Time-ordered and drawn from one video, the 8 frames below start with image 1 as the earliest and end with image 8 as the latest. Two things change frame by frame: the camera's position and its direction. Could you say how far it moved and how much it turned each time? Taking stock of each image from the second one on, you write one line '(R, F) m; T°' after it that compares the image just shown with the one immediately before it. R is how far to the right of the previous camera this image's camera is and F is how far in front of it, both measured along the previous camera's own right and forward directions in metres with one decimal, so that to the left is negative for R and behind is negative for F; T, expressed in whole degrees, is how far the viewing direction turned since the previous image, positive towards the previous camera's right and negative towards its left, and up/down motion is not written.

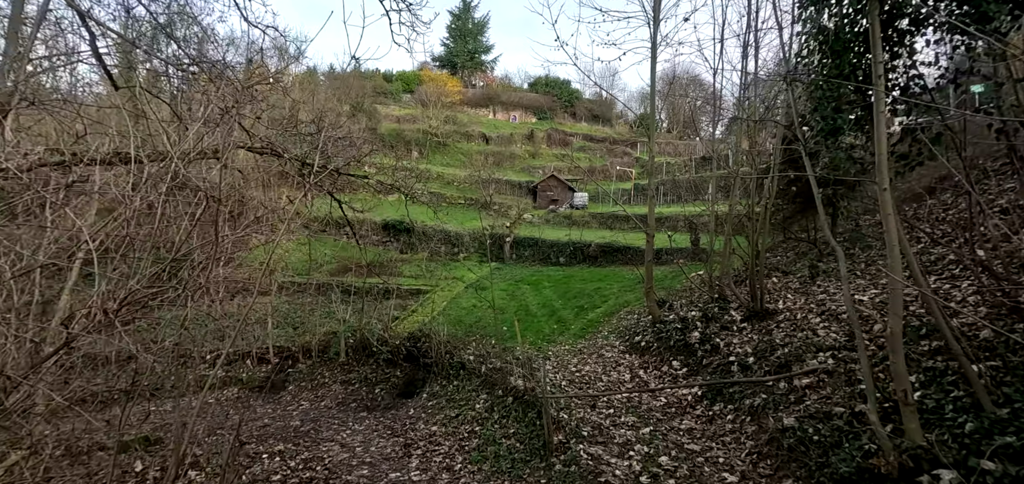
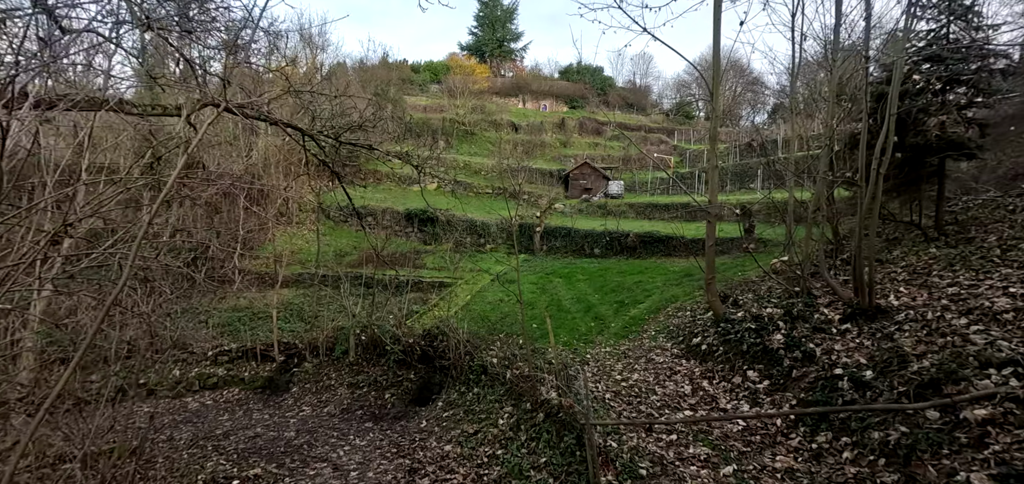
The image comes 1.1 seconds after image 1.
(0.0, +1.5) m; -3°
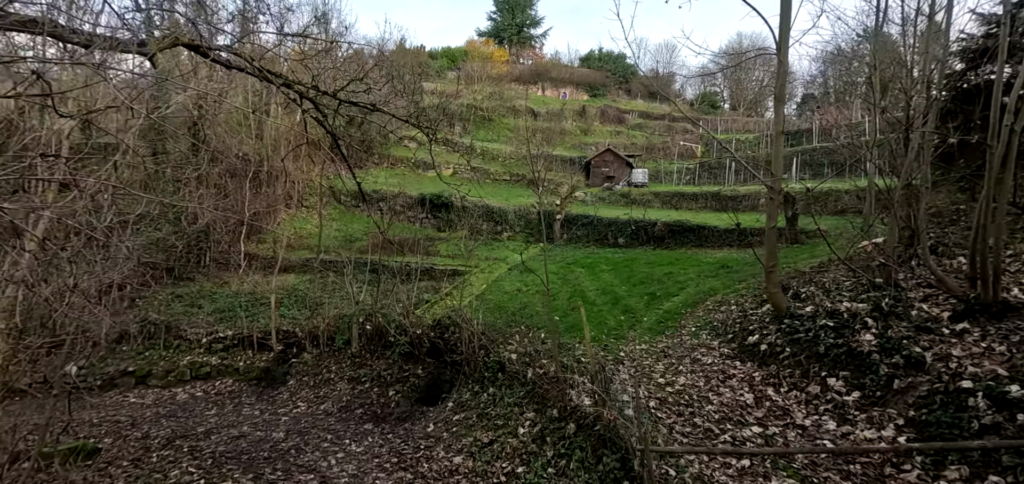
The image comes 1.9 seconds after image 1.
(-0.1, +1.0) m; -2°
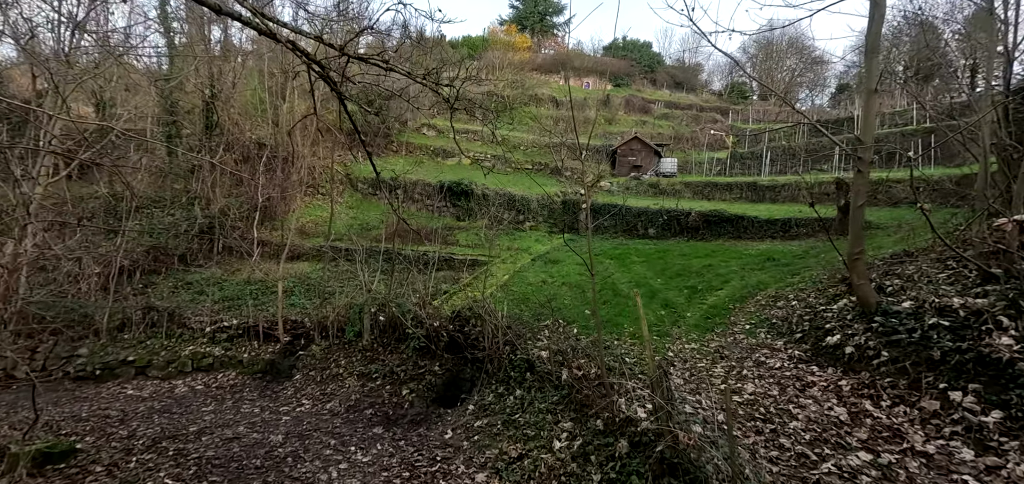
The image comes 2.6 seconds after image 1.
(-0.2, +0.9) m; -2°
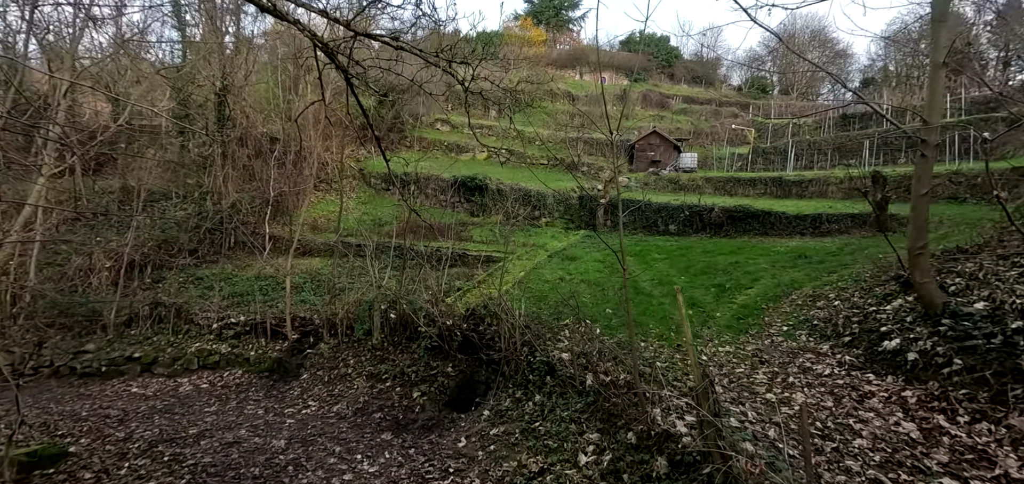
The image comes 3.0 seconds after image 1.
(-0.1, +0.4) m; -1°
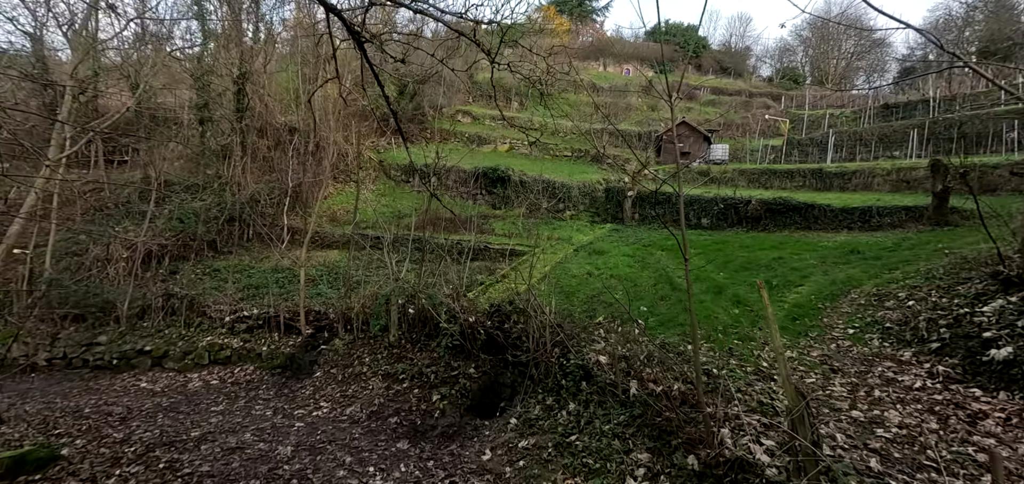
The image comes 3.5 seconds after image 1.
(-0.1, +0.6) m; -2°
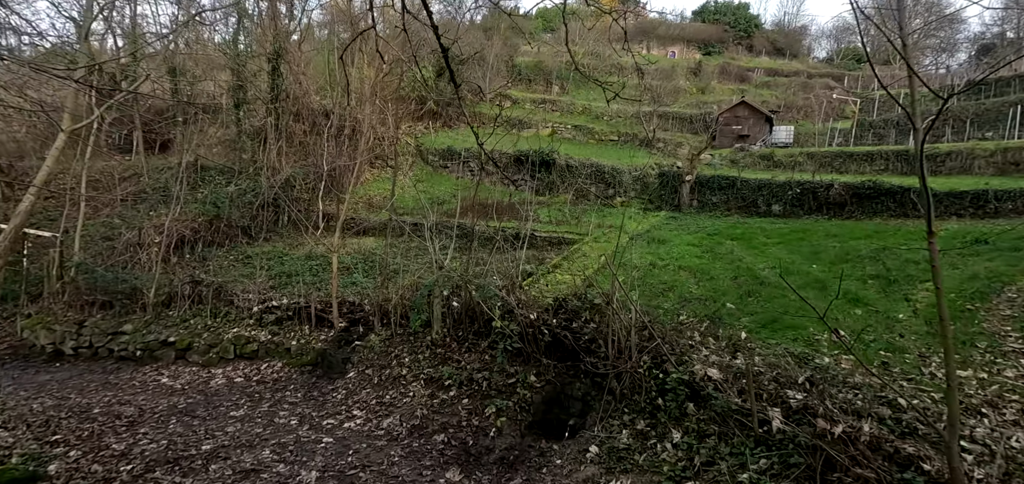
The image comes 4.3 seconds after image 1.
(-0.4, +1.1) m; -4°
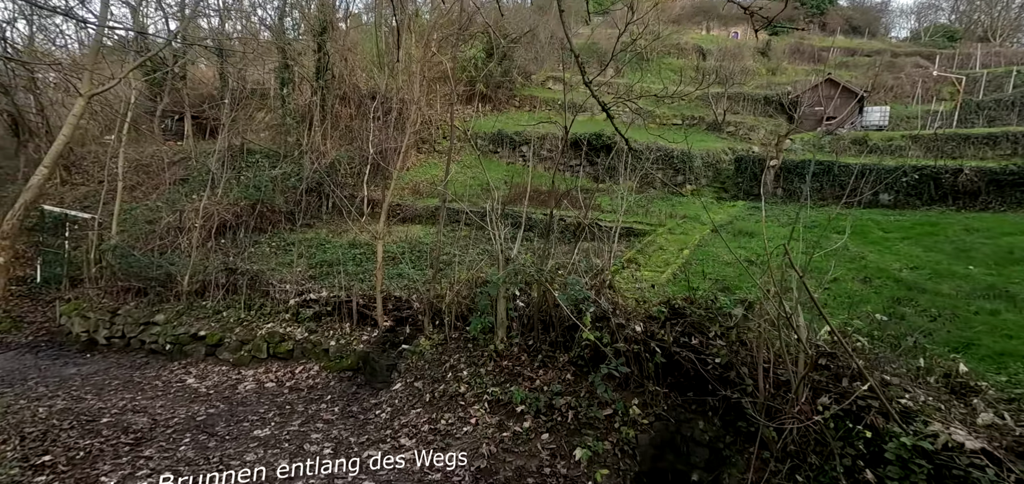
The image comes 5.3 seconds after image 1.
(-0.4, +1.3) m; -5°
